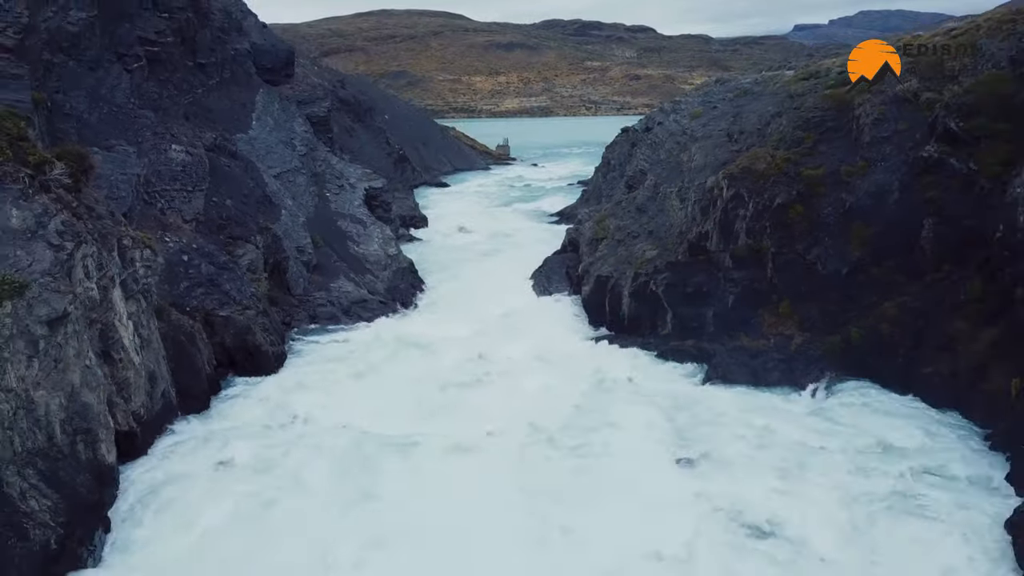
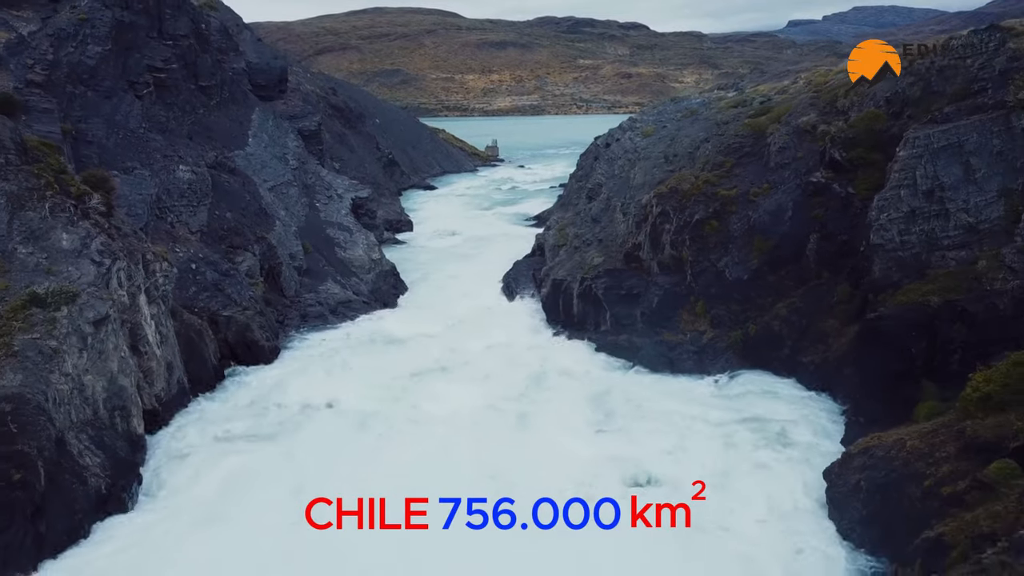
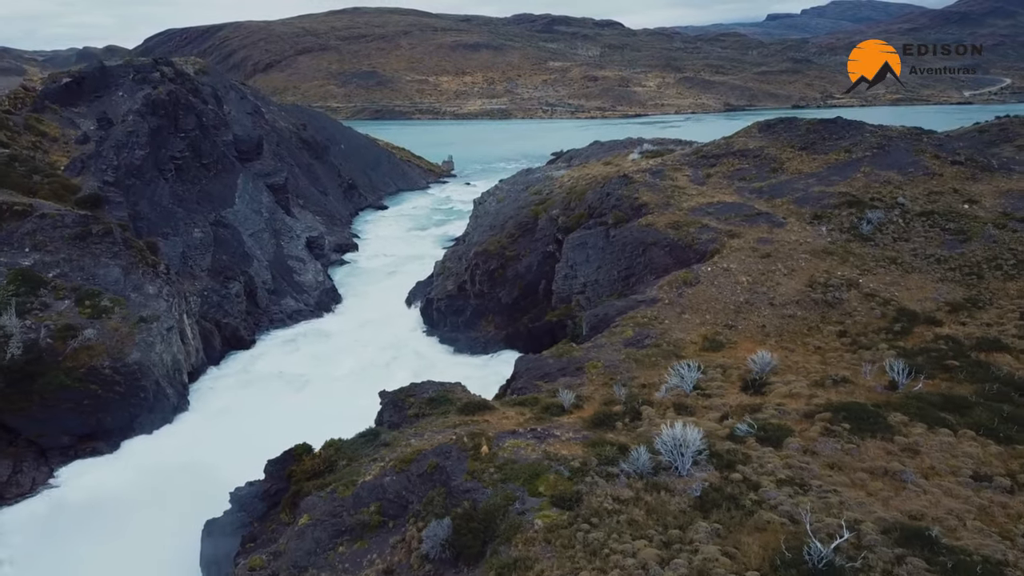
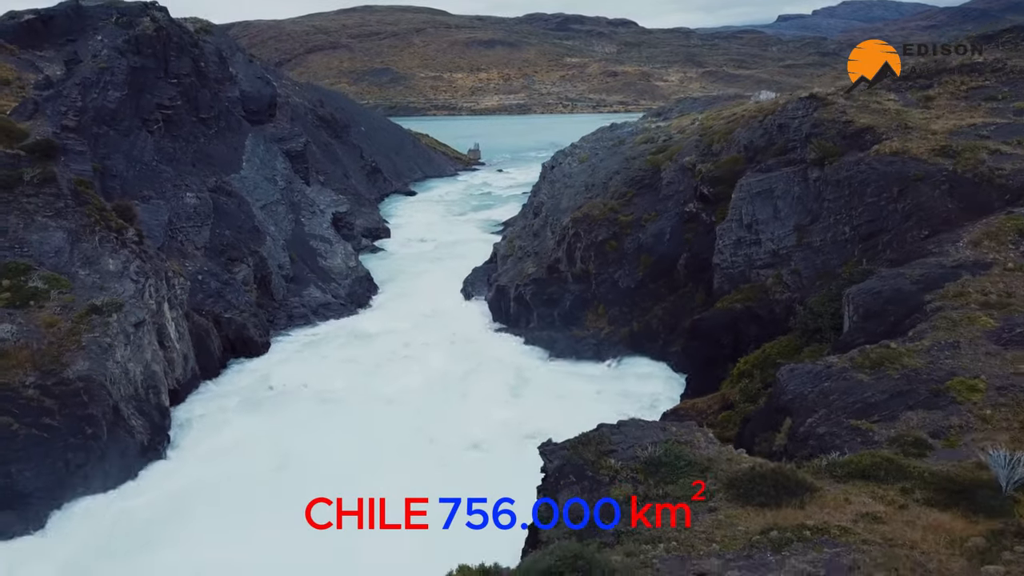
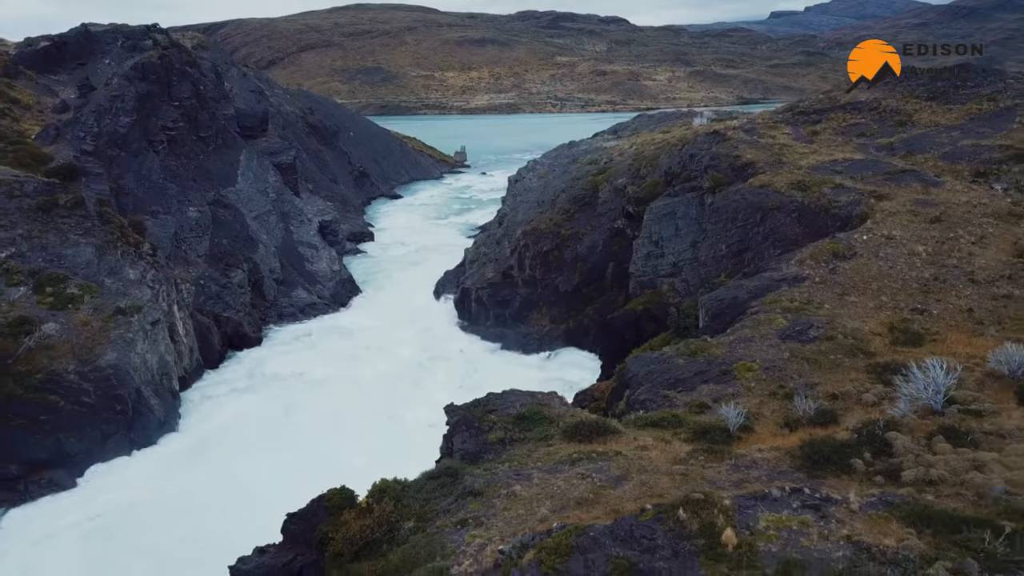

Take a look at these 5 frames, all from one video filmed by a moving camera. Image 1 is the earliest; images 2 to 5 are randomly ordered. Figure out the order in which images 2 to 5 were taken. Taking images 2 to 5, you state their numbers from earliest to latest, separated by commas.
2, 4, 5, 3
